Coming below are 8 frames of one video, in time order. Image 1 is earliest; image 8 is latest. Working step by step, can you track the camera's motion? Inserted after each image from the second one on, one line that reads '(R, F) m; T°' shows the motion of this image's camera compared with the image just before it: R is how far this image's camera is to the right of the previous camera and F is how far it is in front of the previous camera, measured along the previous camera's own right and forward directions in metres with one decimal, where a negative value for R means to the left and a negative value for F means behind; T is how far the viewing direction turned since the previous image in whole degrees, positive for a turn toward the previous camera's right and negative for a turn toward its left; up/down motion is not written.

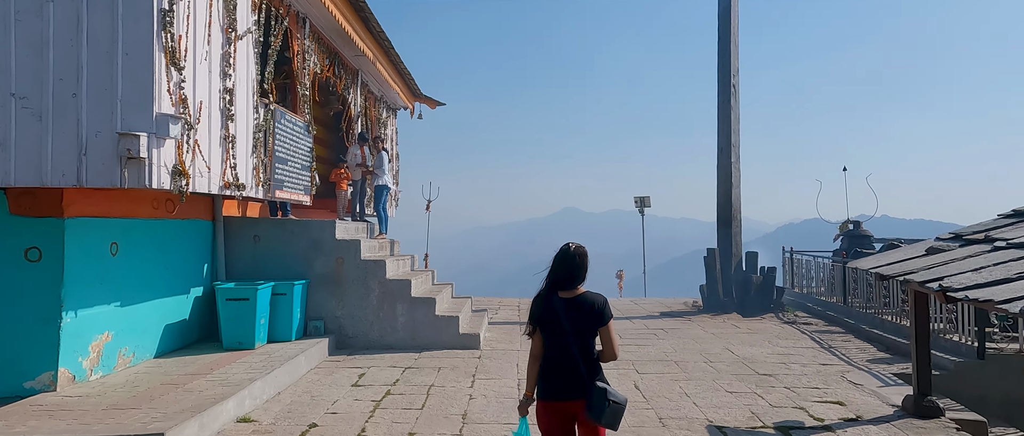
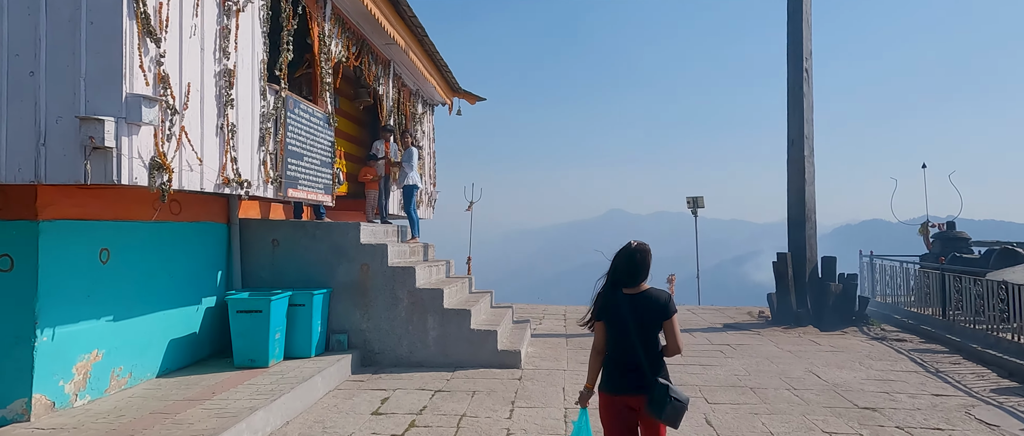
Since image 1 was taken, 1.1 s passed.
(0.0, +1.0) m; -4°
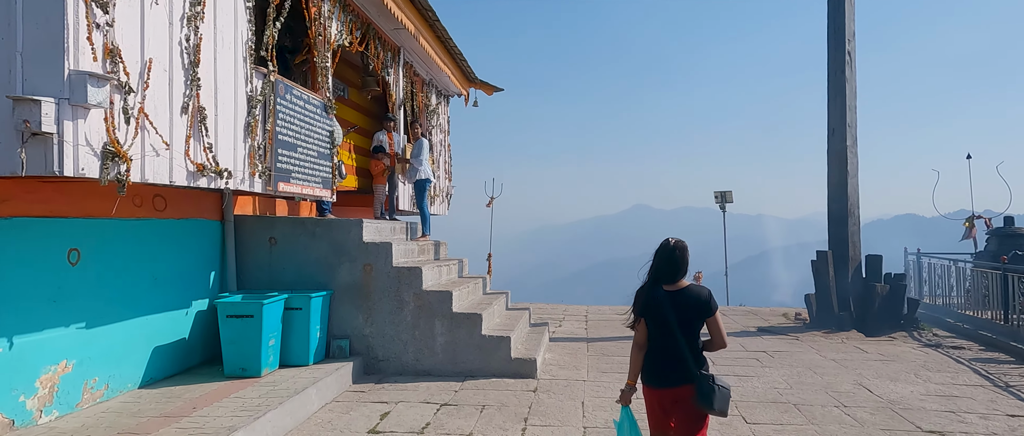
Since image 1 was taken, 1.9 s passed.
(+0.1, +0.6) m; -2°
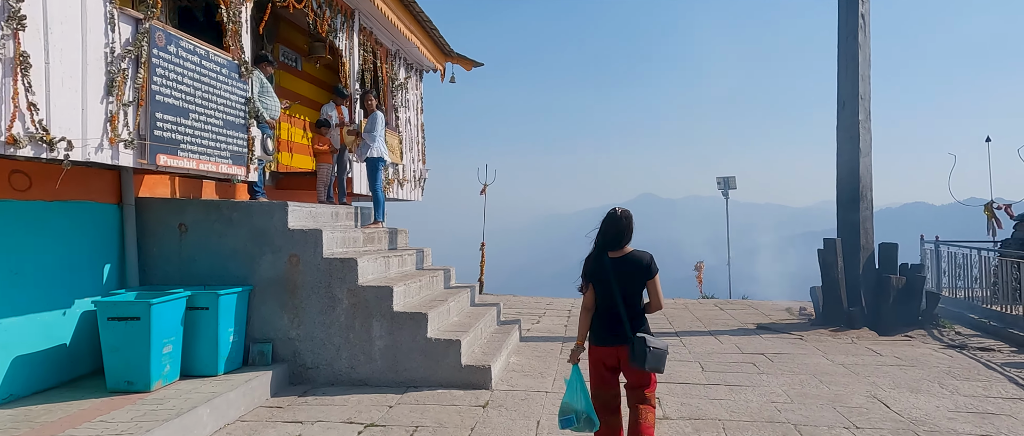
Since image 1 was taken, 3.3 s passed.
(+0.5, +1.0) m; 0°
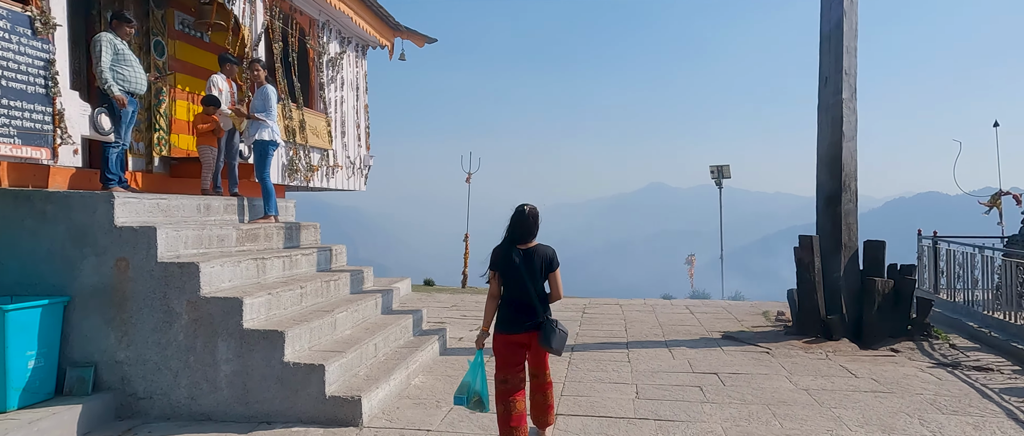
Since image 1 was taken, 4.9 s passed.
(+0.9, +1.2) m; -1°
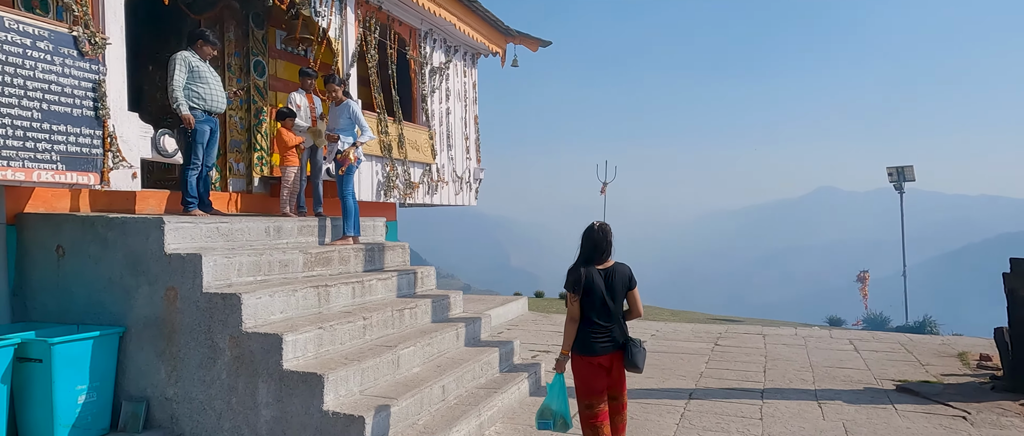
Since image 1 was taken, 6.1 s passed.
(+0.5, +0.9) m; -14°
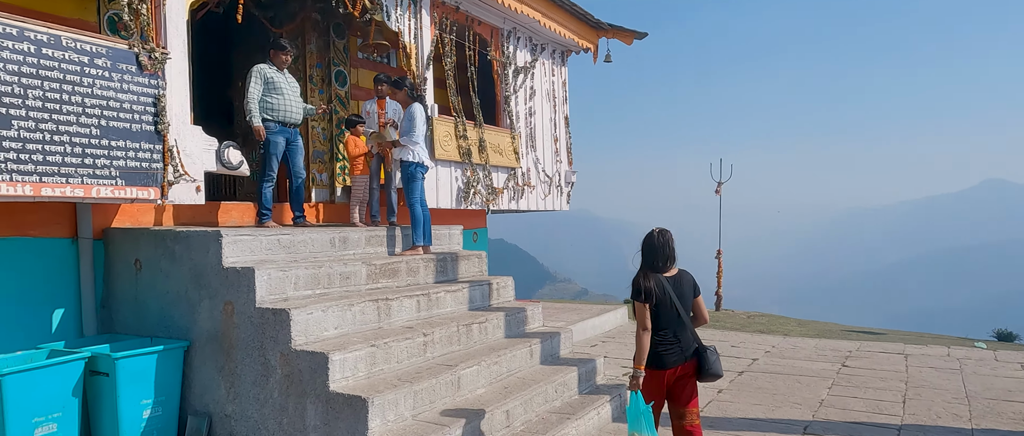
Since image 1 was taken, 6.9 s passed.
(+0.4, +0.5) m; -10°
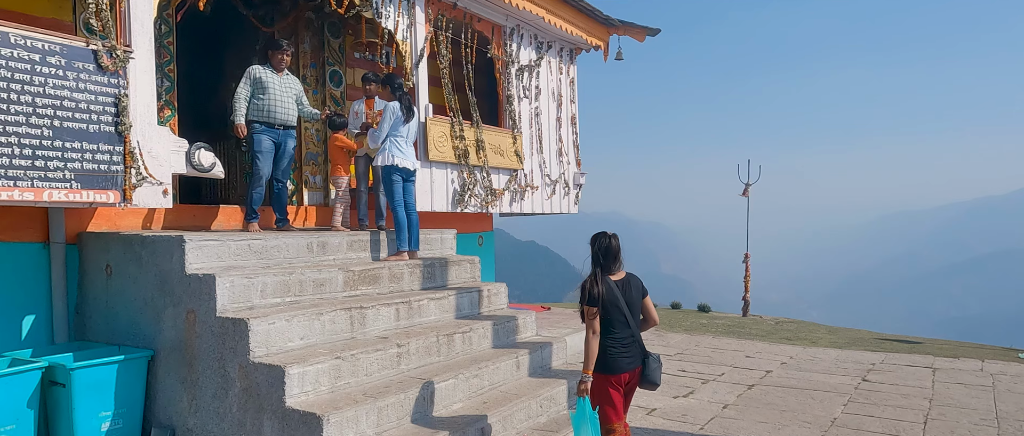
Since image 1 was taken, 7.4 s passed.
(+0.4, +0.3) m; -3°
